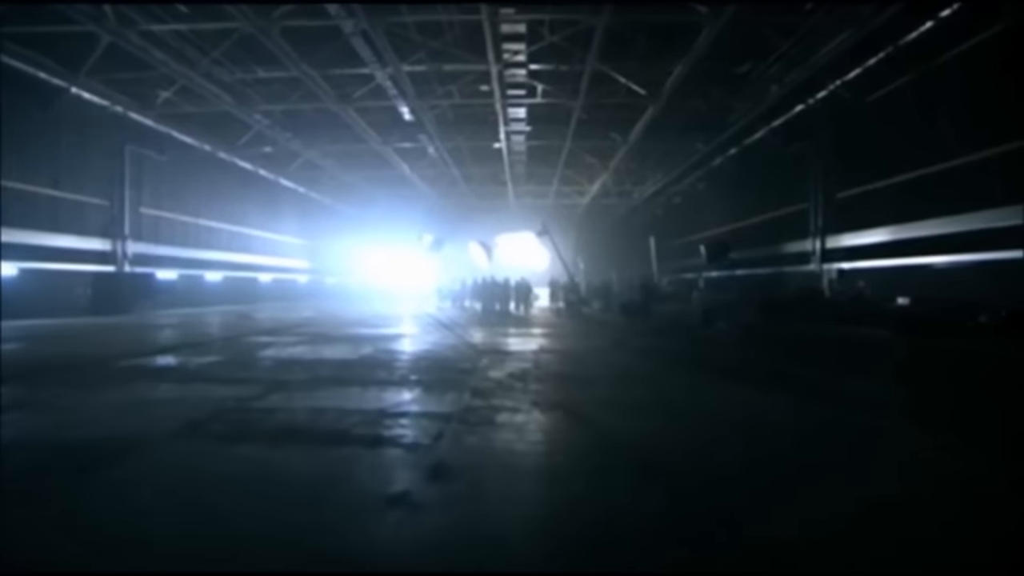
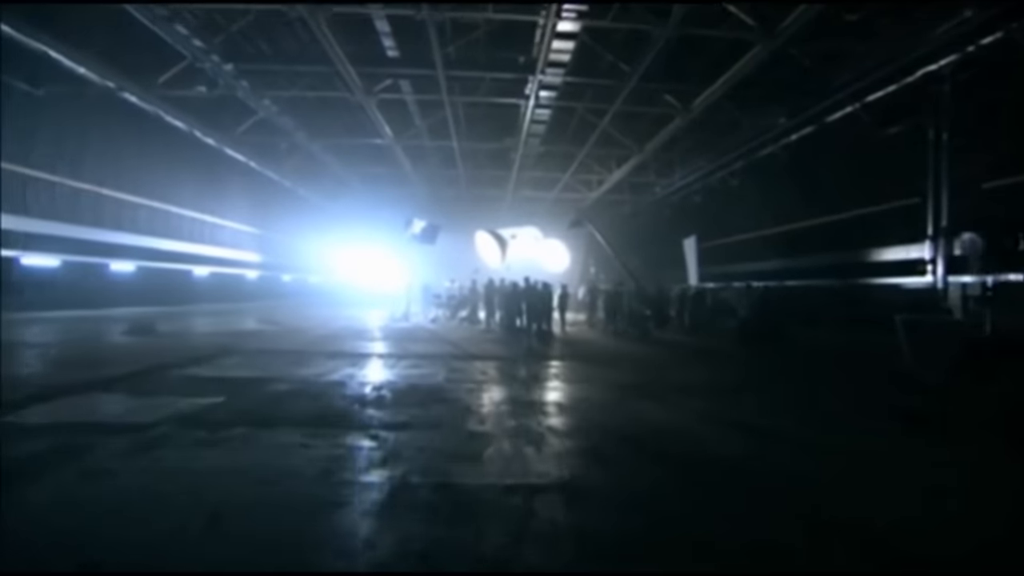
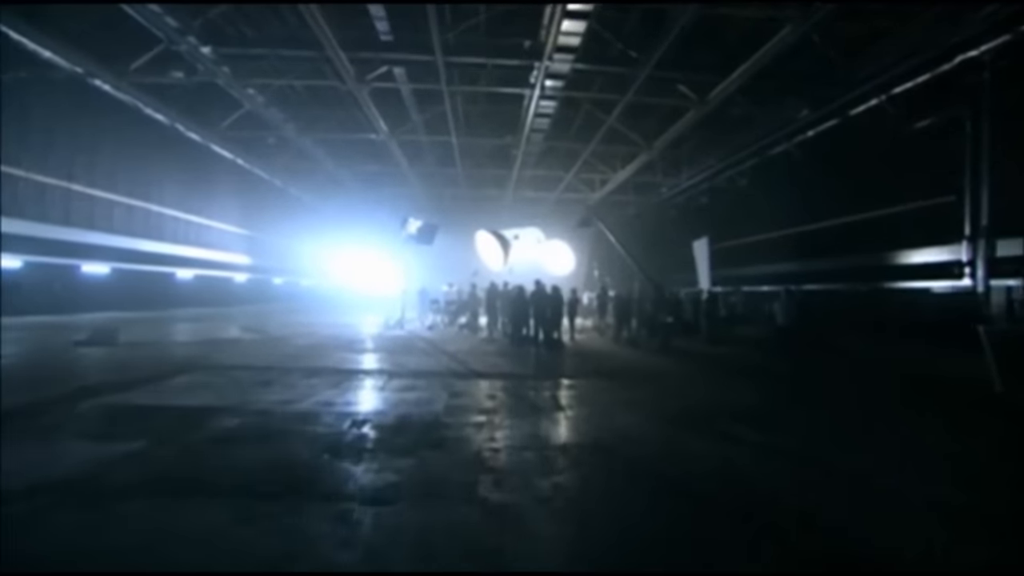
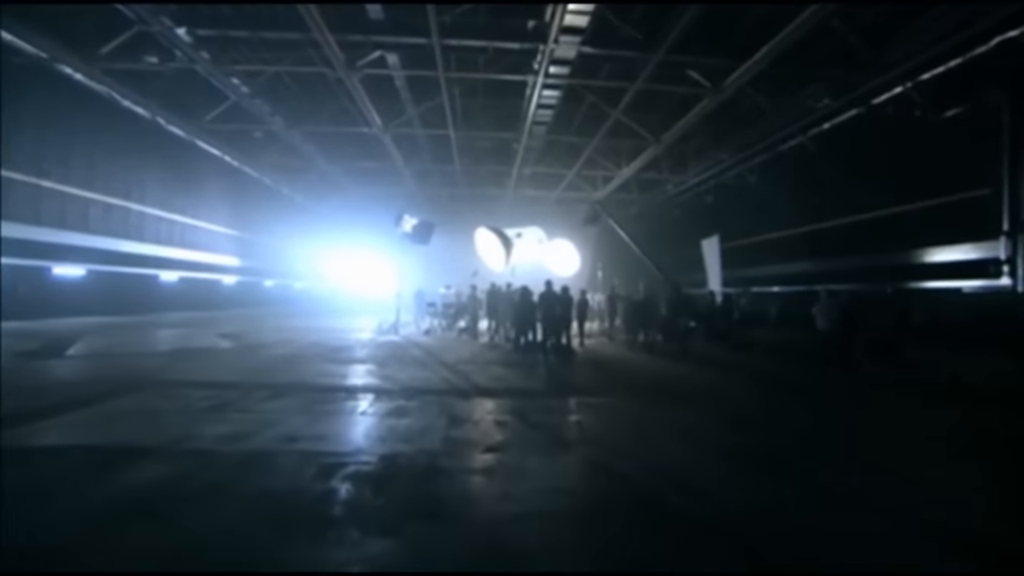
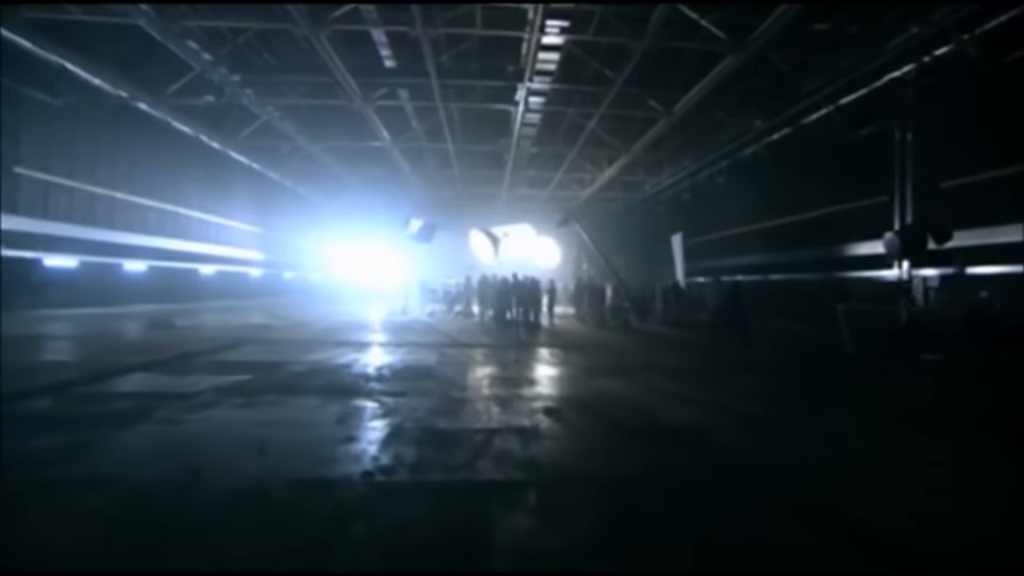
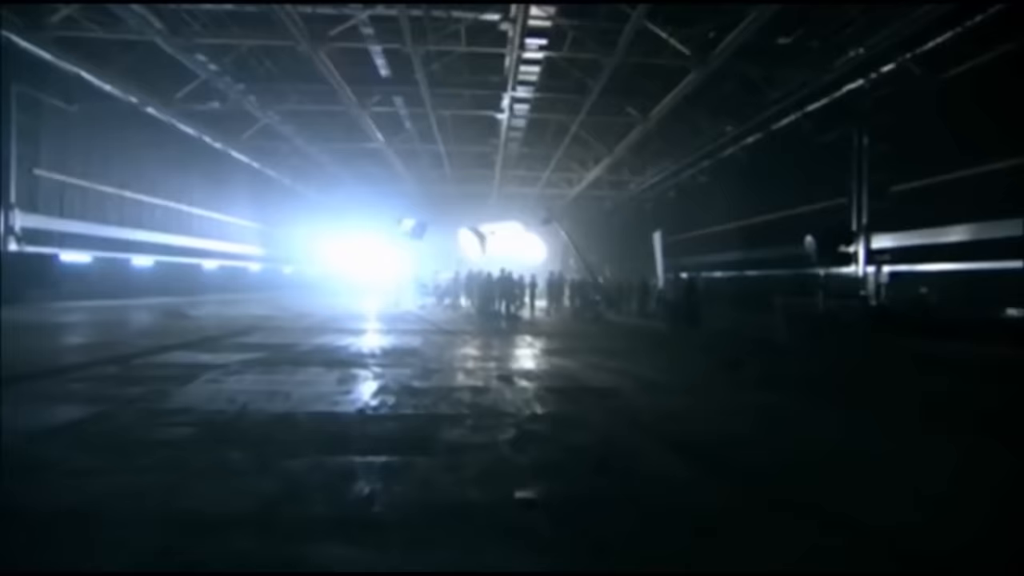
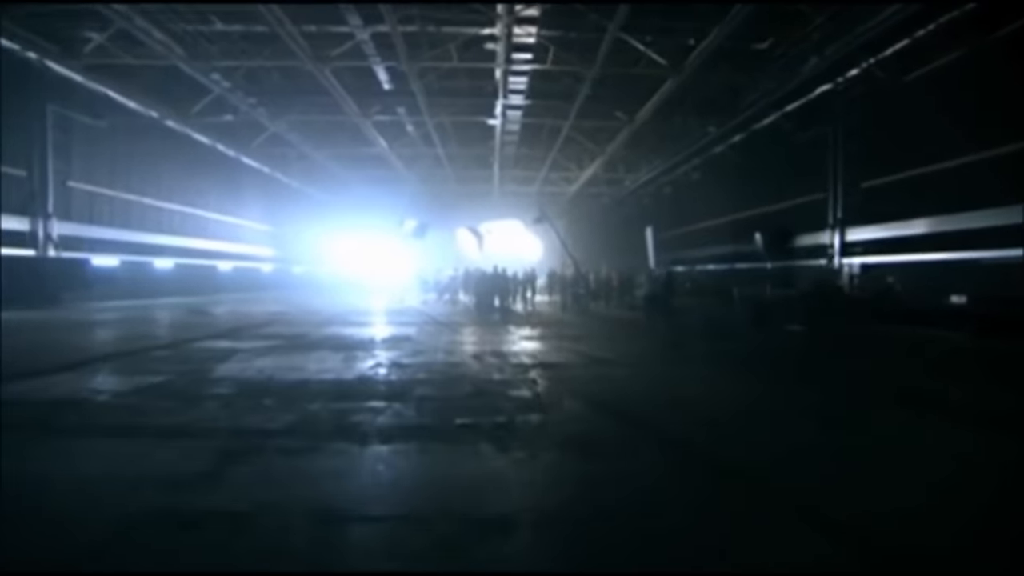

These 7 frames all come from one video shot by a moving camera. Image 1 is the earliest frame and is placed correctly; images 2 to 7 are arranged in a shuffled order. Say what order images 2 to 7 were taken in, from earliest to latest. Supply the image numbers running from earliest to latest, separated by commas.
7, 6, 5, 2, 3, 4
